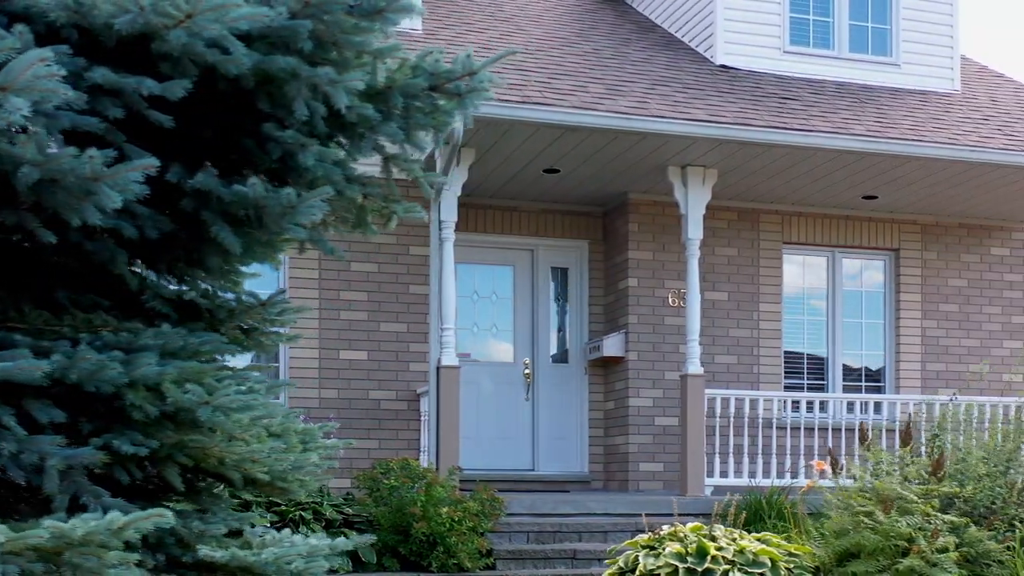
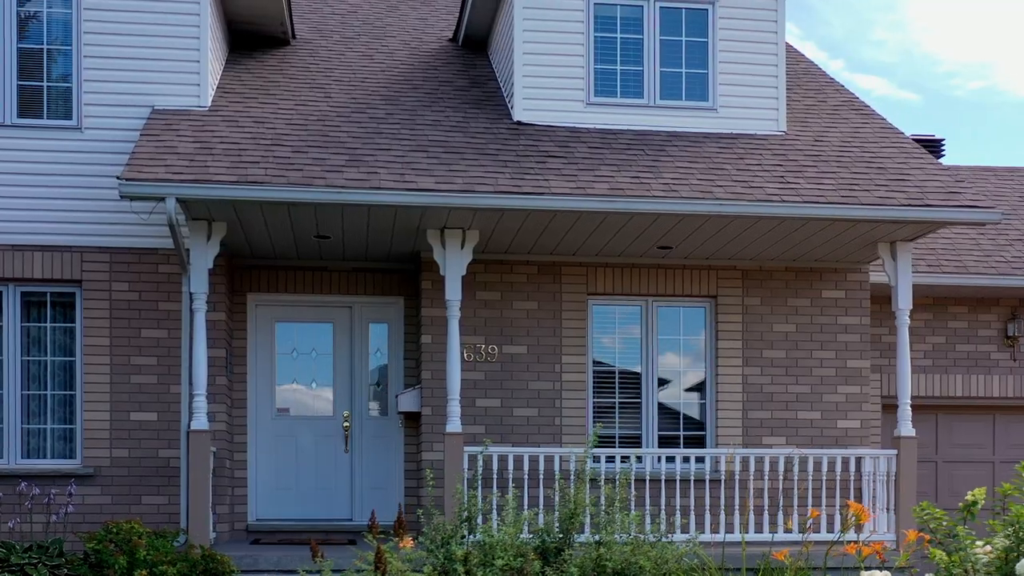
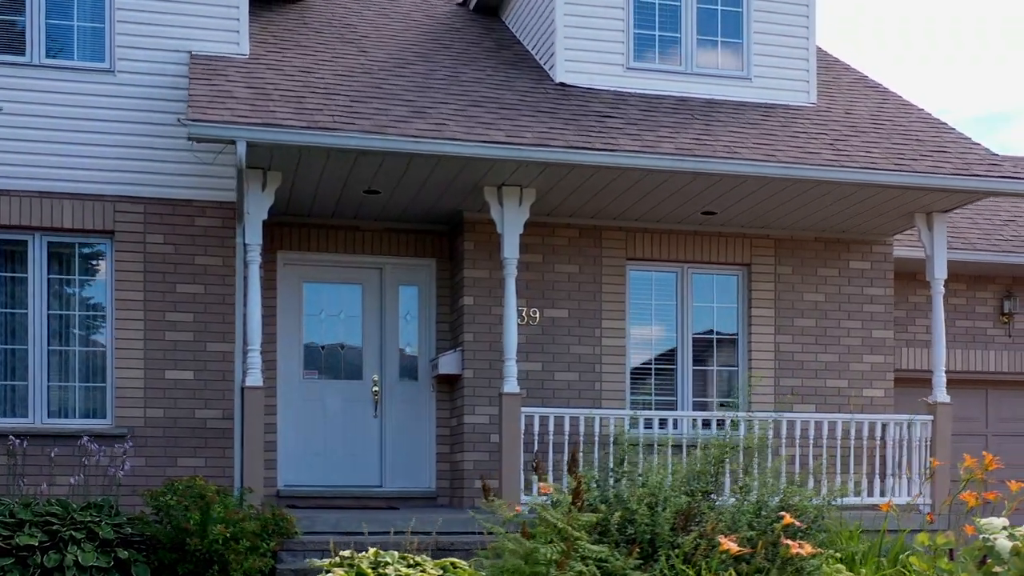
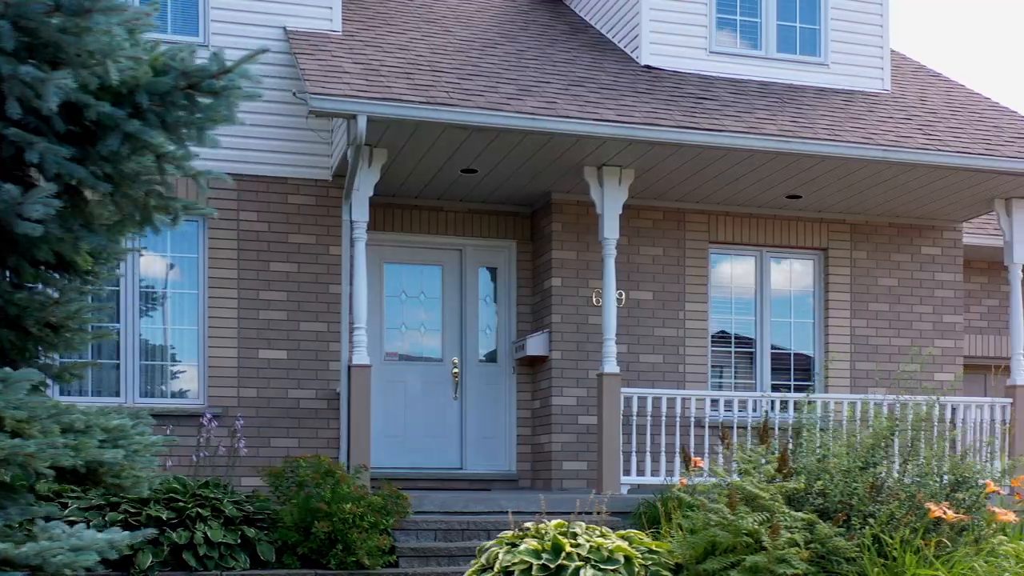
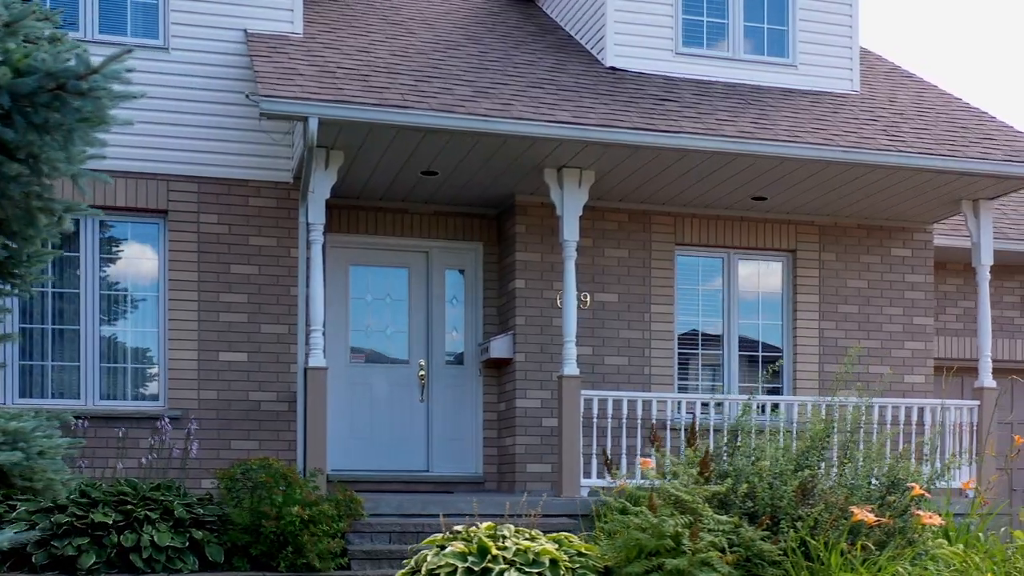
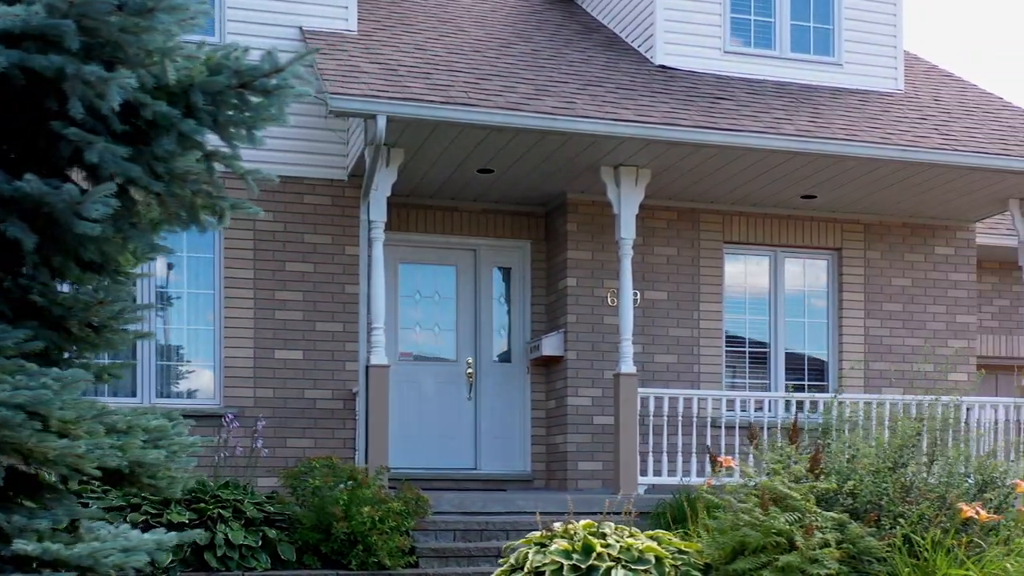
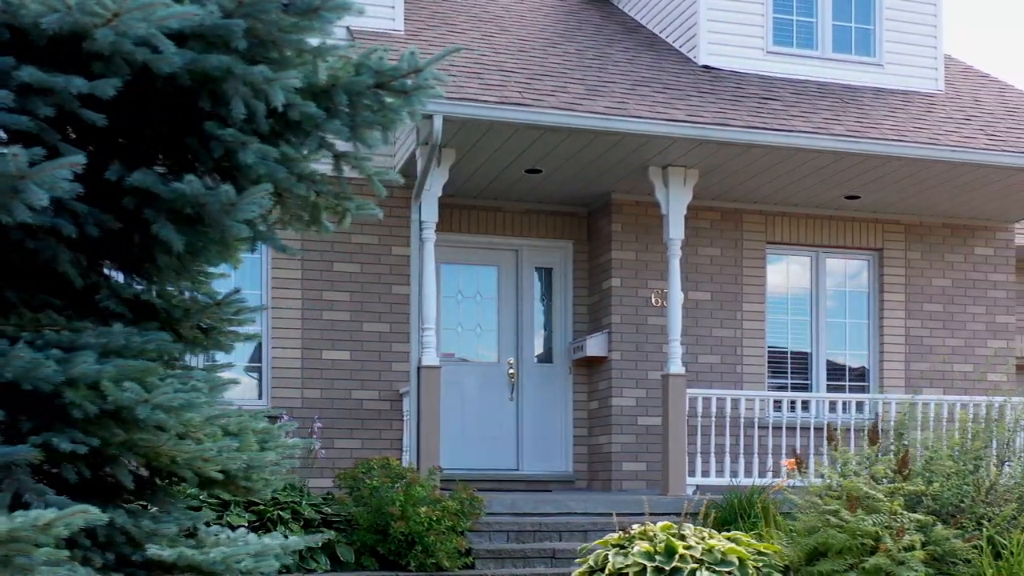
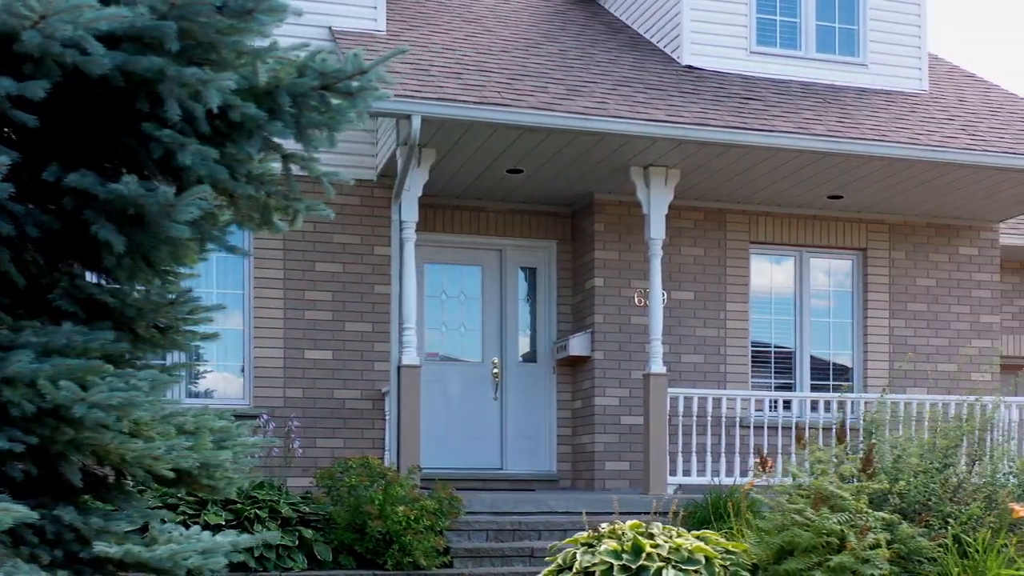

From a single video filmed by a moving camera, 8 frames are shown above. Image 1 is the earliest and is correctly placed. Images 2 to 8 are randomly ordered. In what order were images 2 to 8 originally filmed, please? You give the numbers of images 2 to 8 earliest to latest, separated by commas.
7, 8, 6, 4, 5, 3, 2
